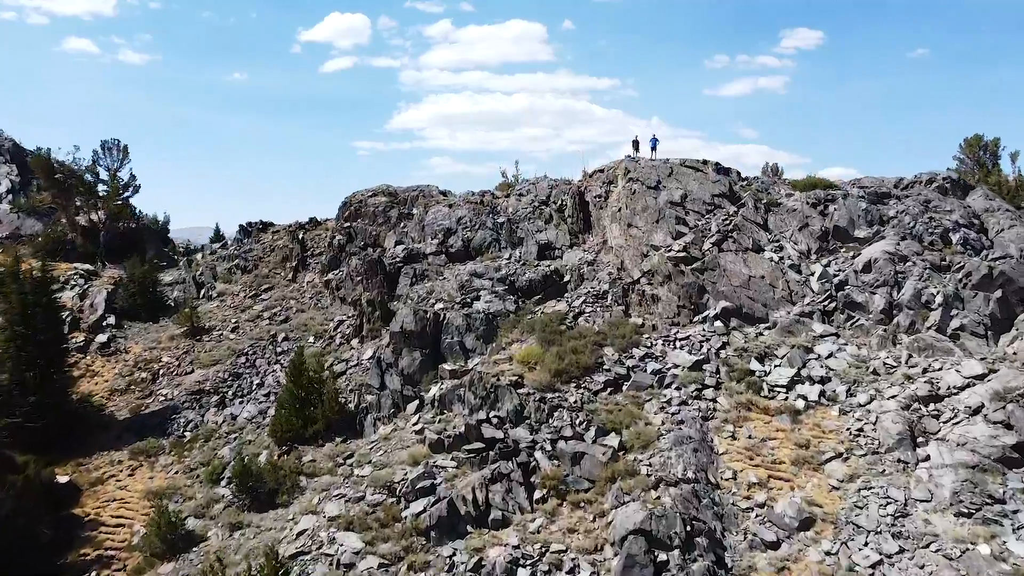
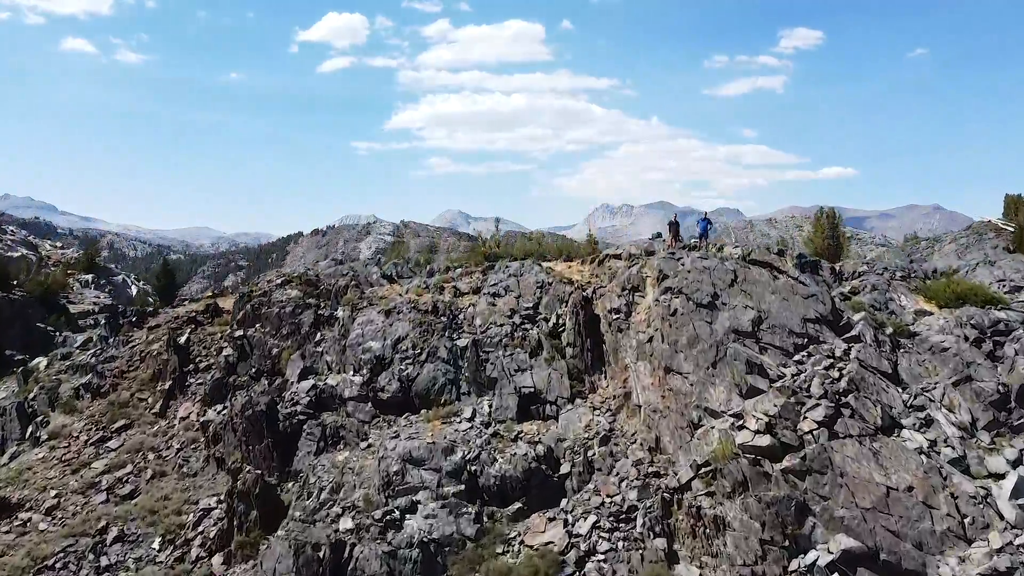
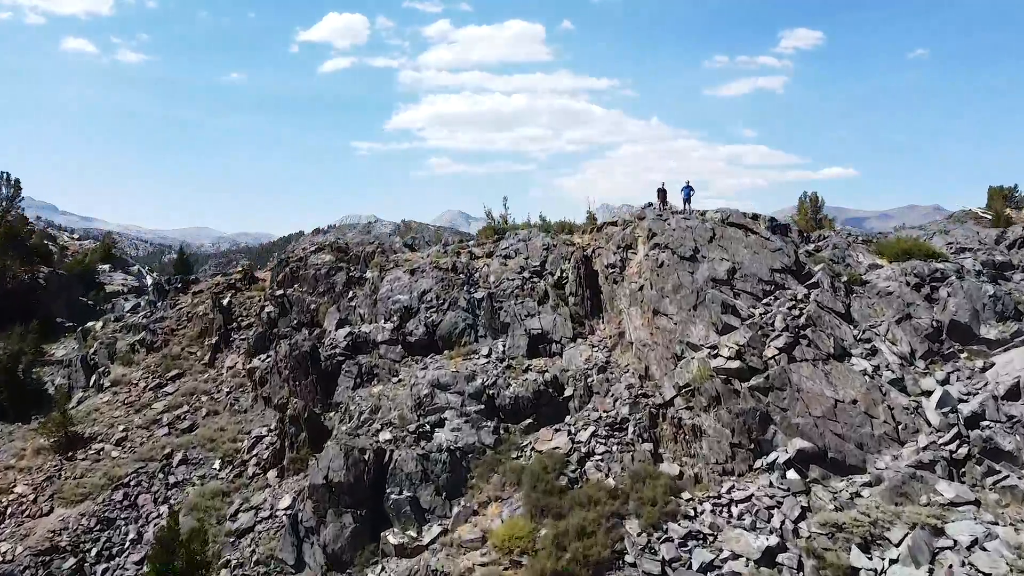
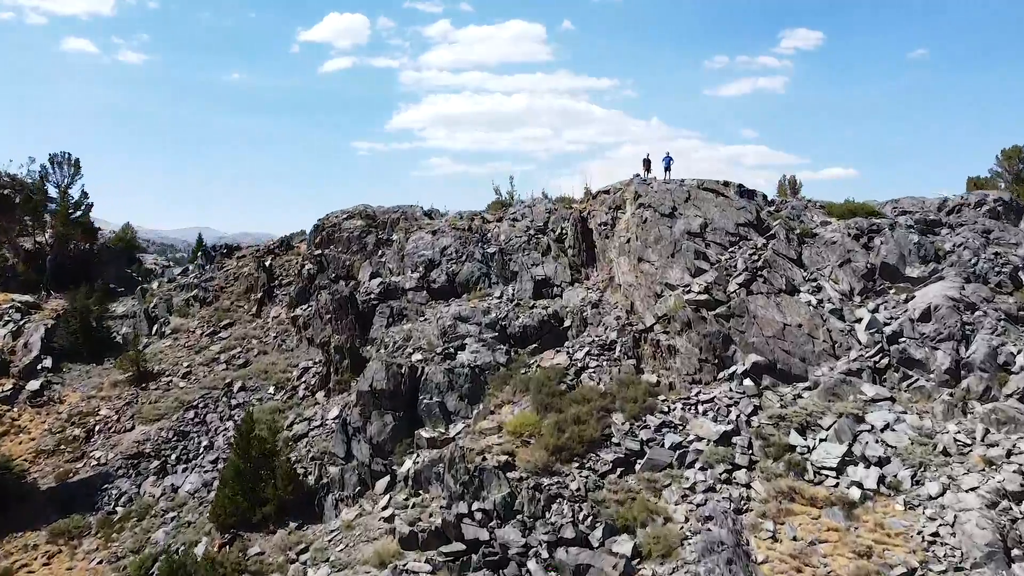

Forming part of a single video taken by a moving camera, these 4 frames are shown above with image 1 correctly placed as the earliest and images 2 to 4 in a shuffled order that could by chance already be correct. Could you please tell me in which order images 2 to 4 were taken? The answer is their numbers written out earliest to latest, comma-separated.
4, 3, 2
